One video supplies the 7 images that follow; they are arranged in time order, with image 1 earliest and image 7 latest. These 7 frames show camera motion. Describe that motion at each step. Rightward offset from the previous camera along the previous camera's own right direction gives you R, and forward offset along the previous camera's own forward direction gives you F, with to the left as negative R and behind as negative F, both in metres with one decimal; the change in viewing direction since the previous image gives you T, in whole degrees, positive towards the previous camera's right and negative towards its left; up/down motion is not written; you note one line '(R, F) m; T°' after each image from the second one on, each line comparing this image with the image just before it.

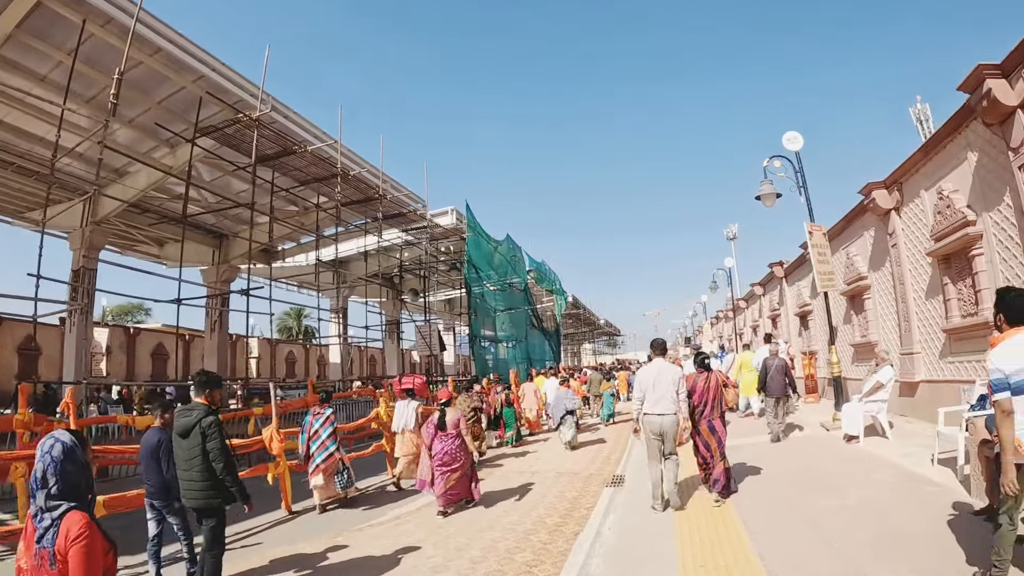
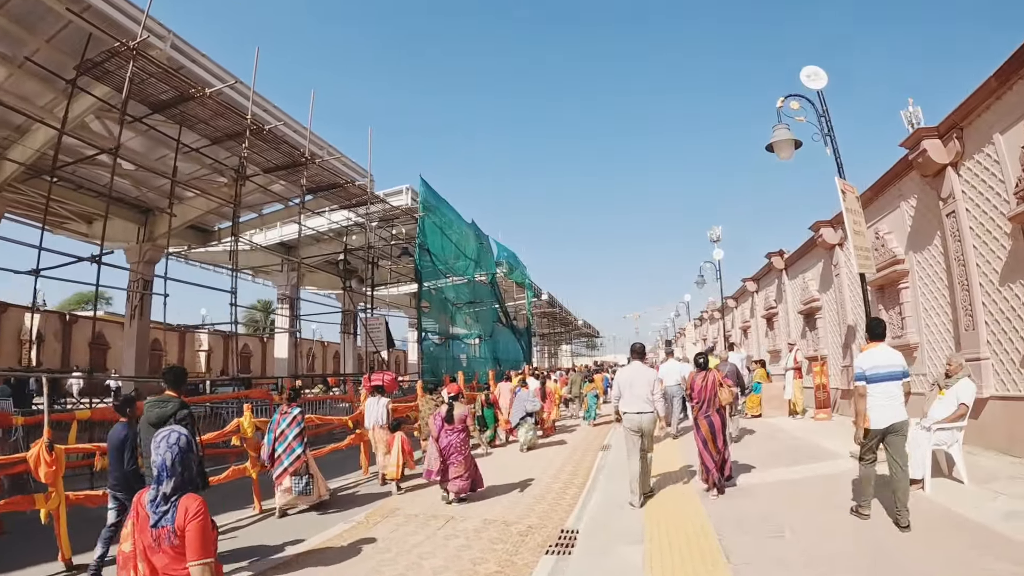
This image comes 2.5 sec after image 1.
(+0.6, +2.0) m; +2°
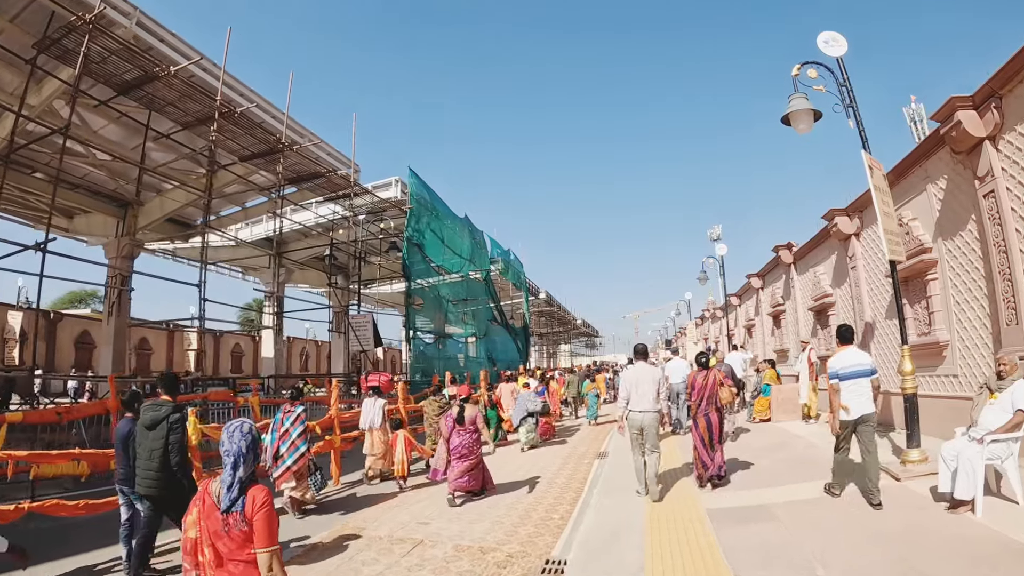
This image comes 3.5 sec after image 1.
(+0.1, +0.7) m; 0°
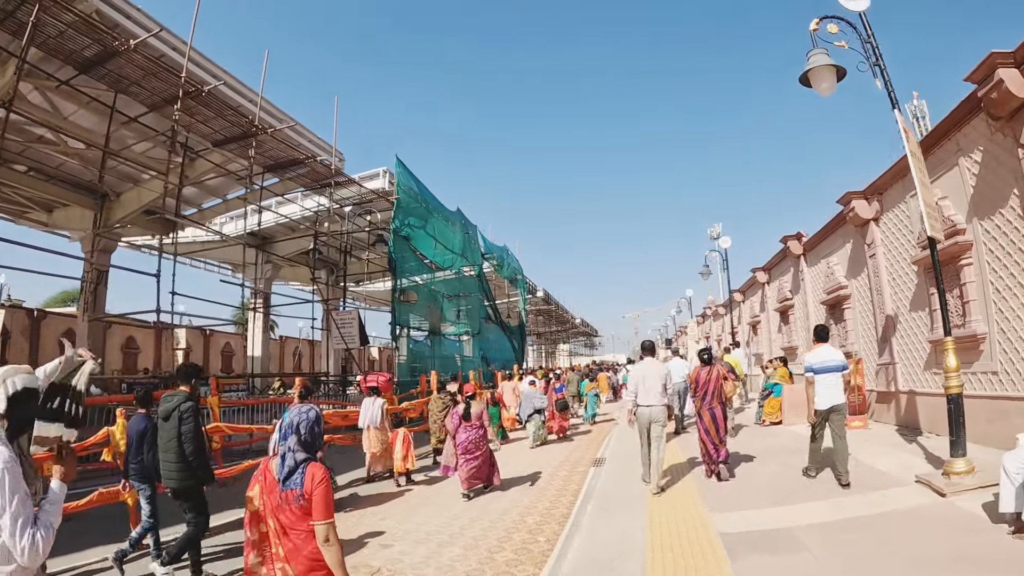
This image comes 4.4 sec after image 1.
(+0.2, +0.7) m; 0°
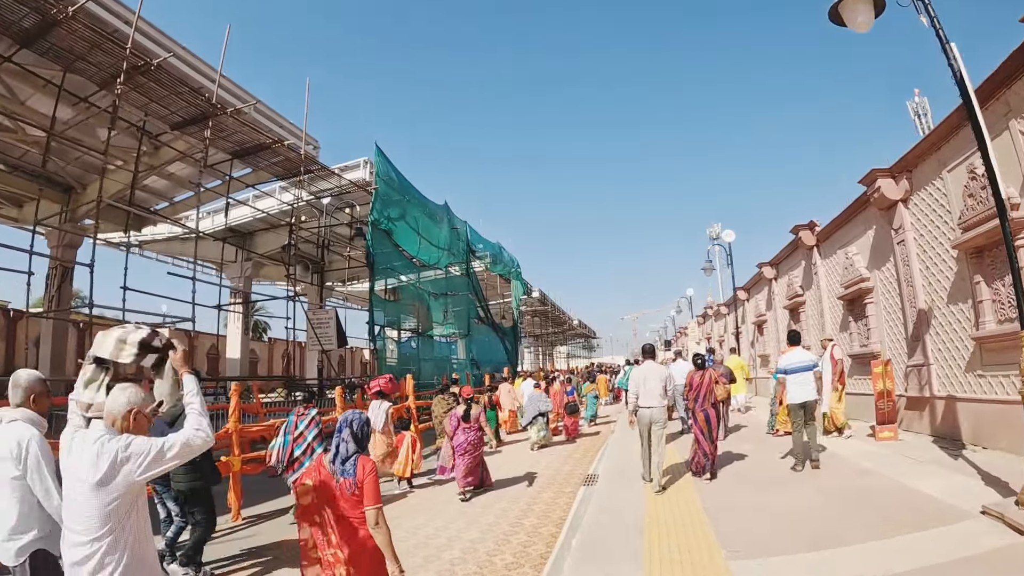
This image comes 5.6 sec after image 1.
(+0.2, +0.8) m; 0°
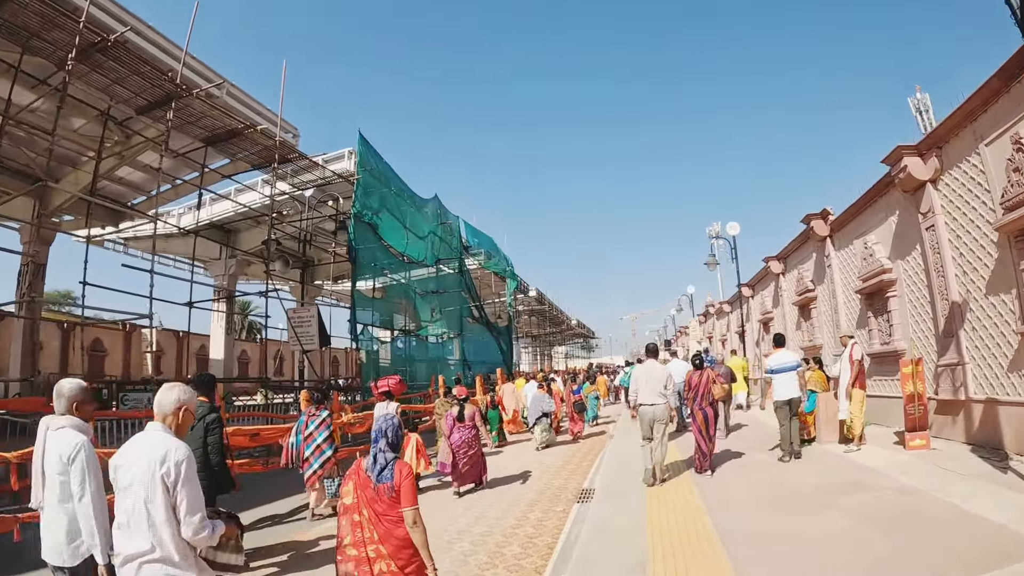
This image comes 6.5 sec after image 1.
(+0.1, +0.6) m; 0°
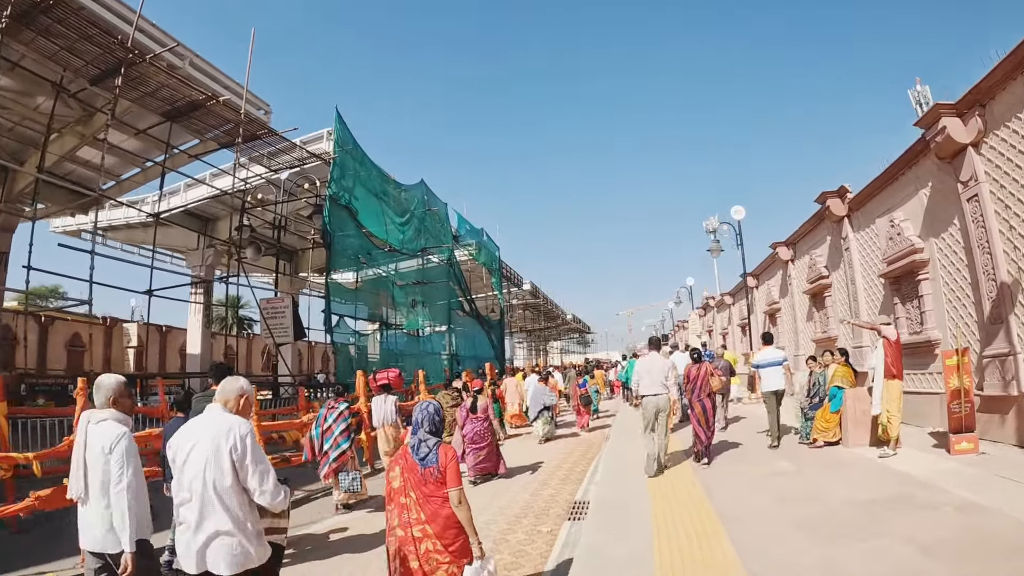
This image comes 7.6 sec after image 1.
(+0.1, +0.7) m; 0°
